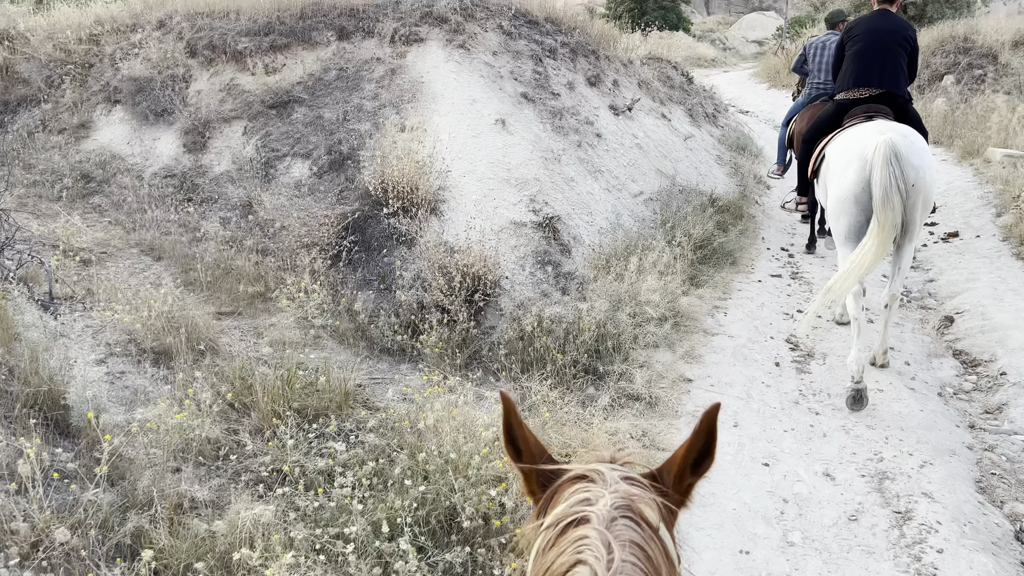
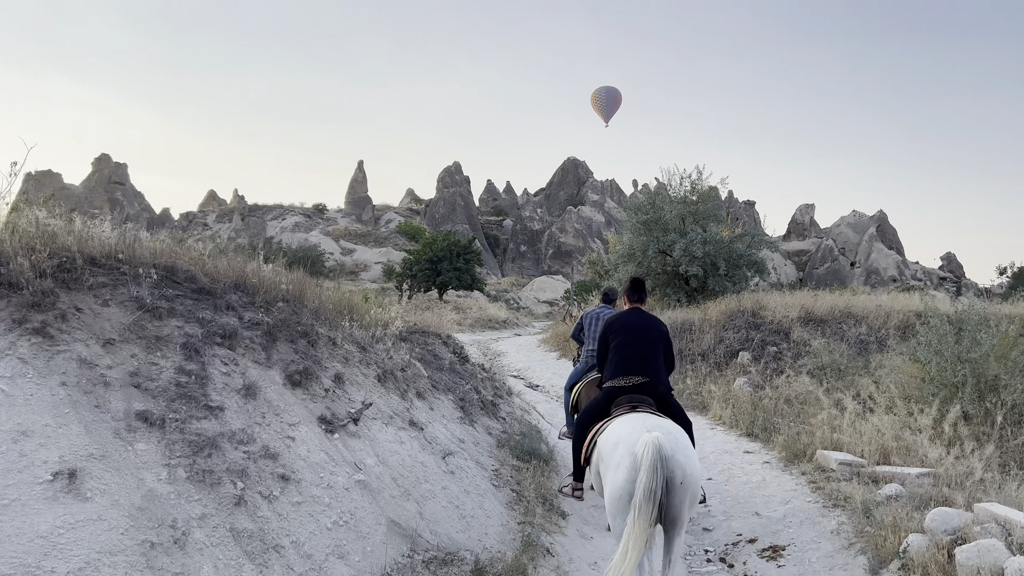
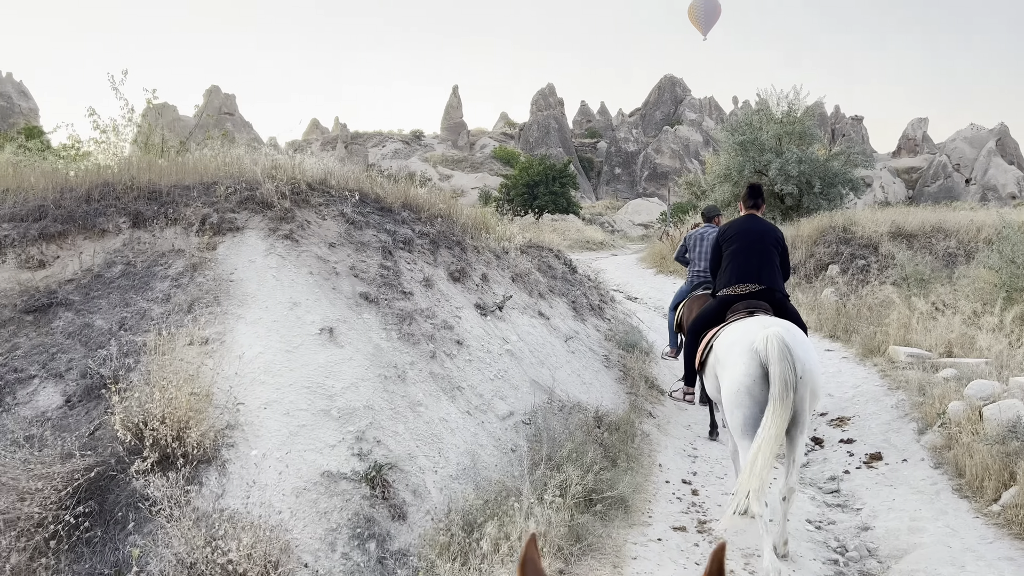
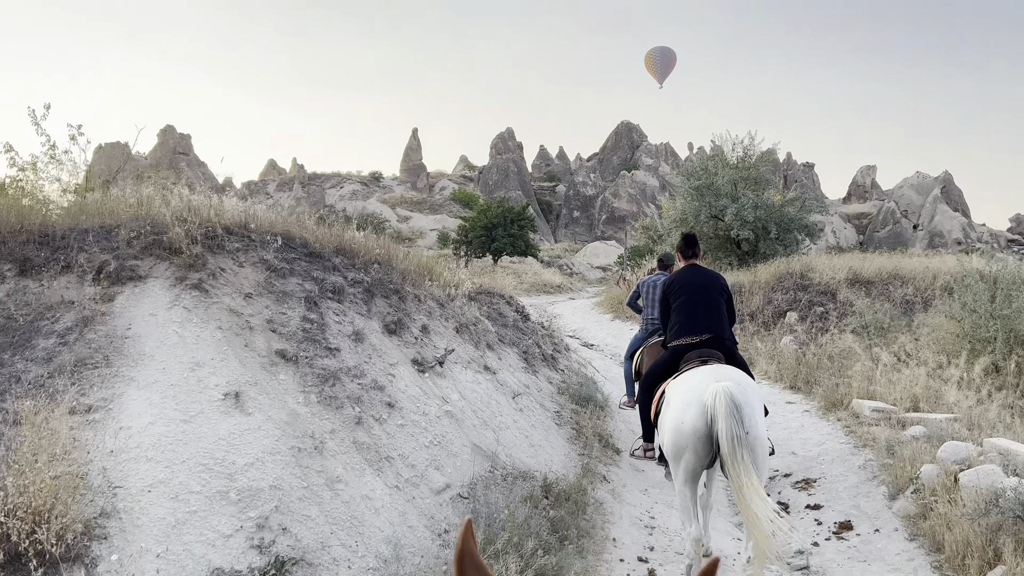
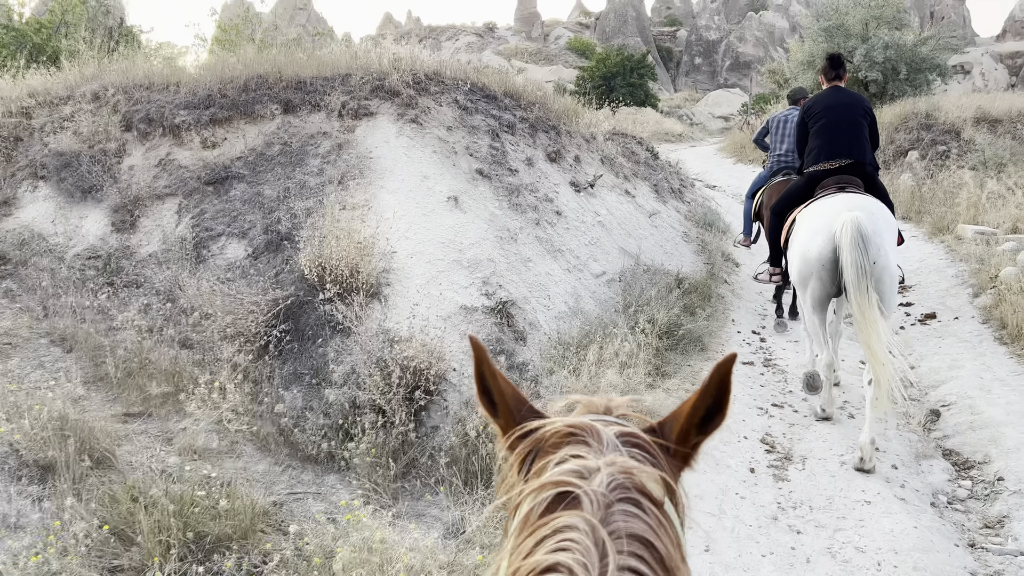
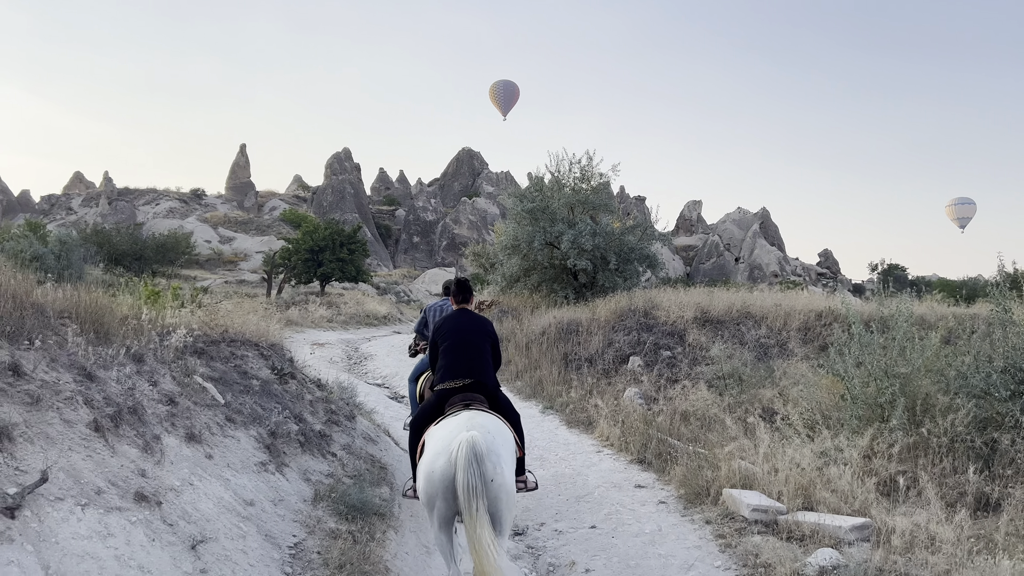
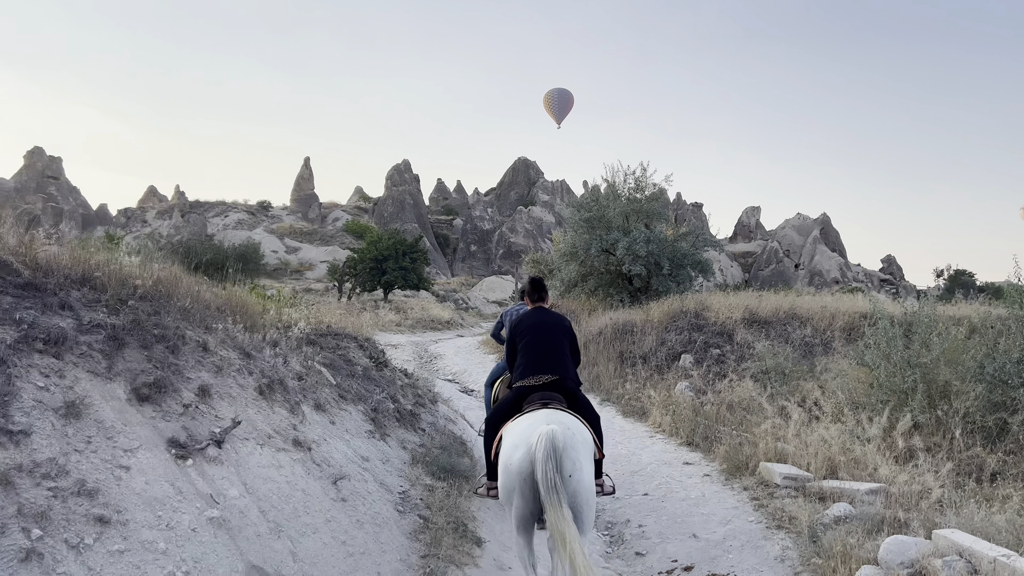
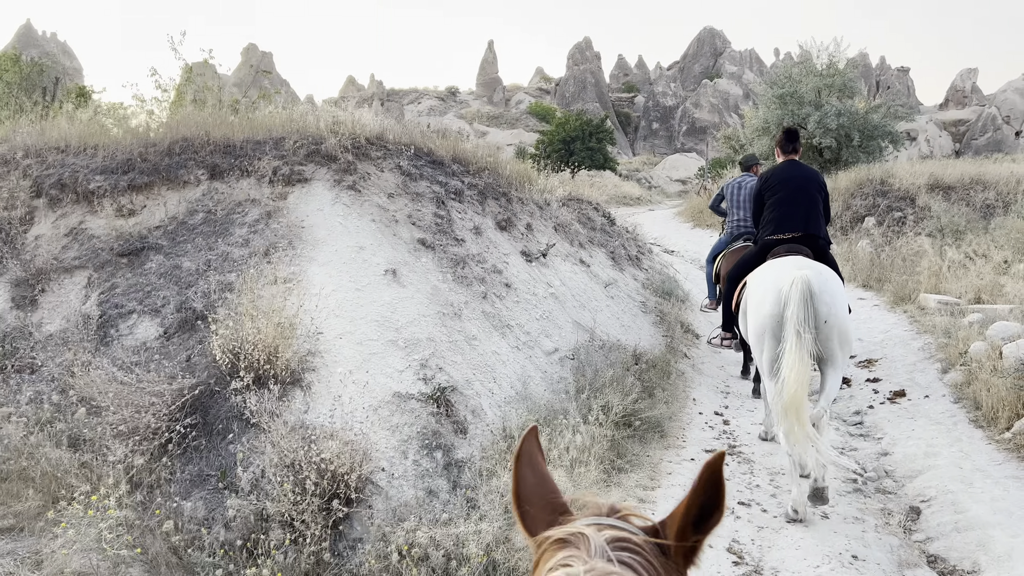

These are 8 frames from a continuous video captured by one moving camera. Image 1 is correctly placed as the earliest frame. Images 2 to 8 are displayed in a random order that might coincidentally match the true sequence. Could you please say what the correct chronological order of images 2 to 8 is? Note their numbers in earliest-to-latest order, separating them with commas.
5, 8, 3, 4, 2, 7, 6
